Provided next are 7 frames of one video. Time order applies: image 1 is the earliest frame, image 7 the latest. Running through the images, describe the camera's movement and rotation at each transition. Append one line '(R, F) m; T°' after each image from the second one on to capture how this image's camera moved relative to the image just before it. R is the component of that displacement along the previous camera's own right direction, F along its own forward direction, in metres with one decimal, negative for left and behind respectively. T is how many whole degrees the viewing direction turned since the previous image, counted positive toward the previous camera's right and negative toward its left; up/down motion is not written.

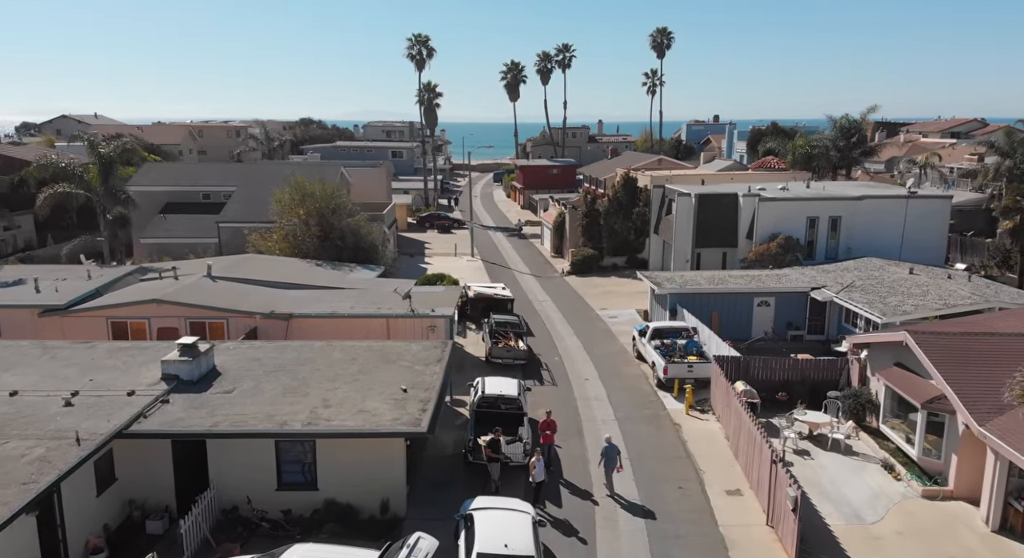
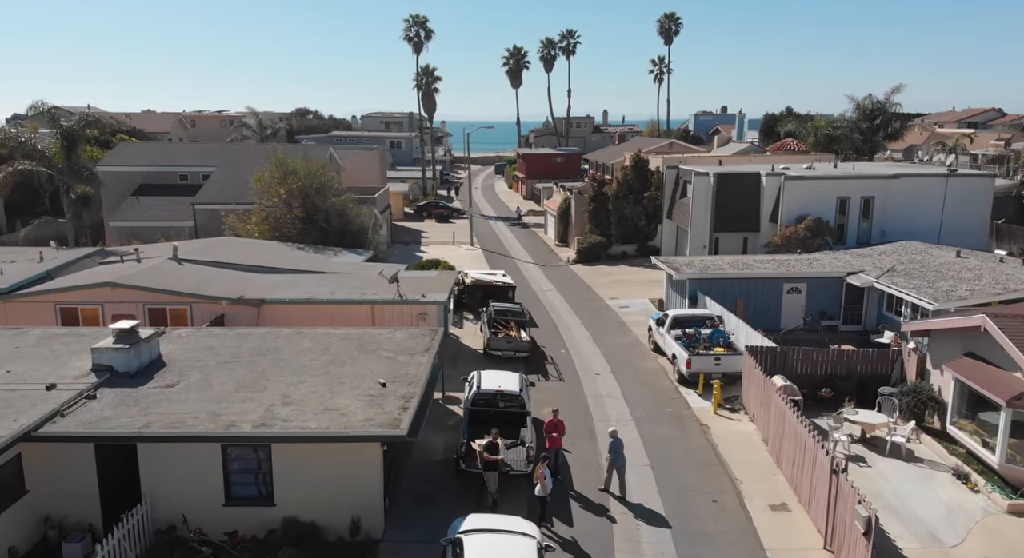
(0.0, +3.1) m; 0°
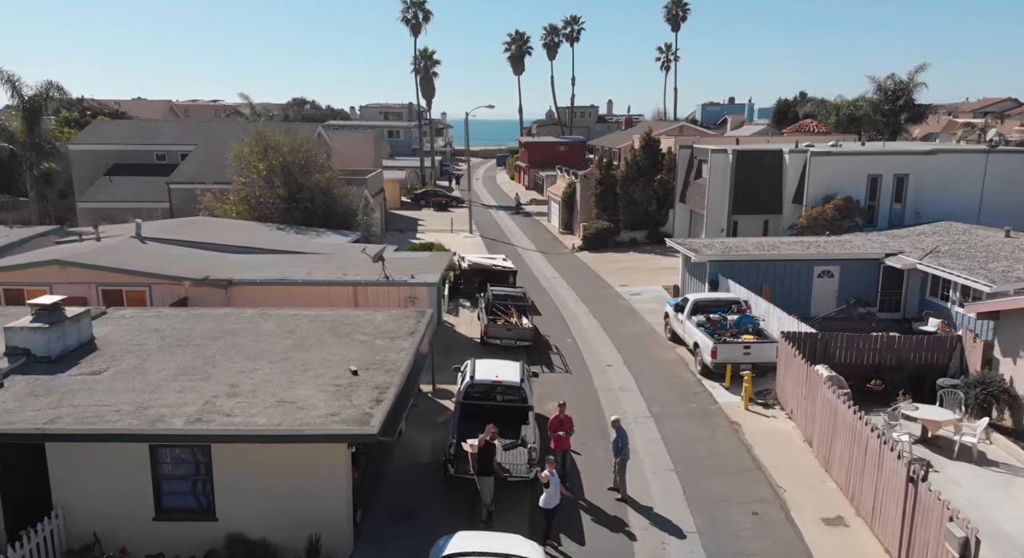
(+0.1, +2.6) m; 0°
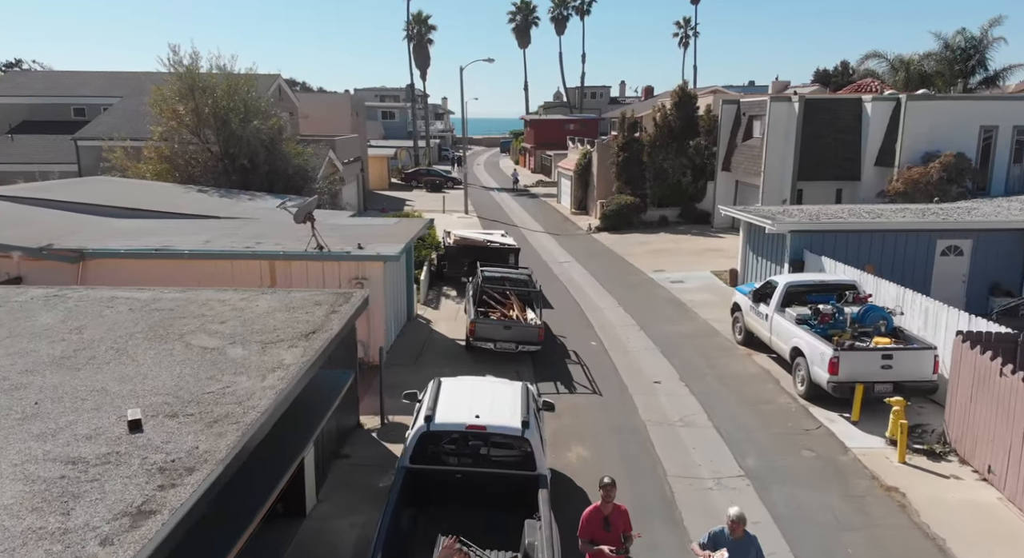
(+0.1, +6.9) m; 0°
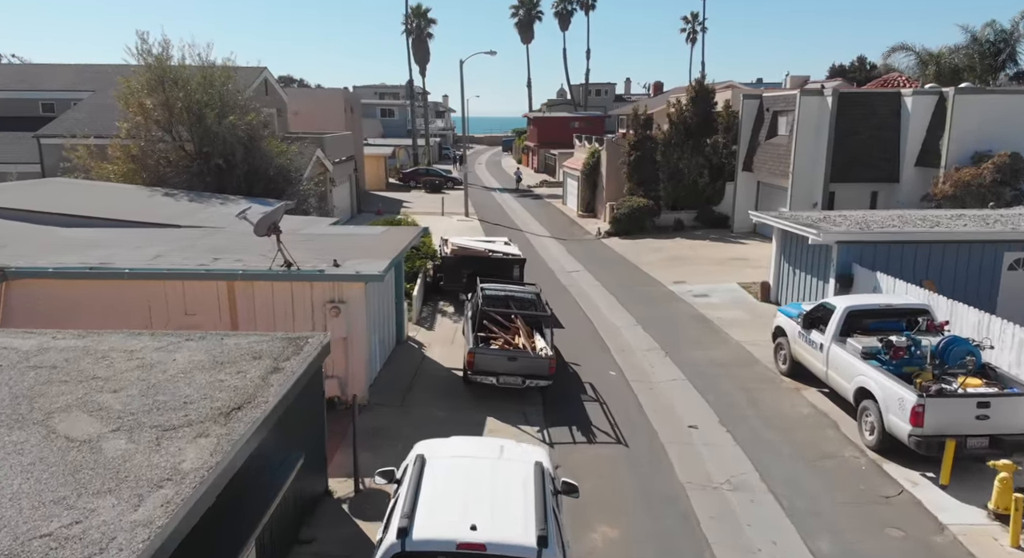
(-0.1, +2.2) m; 0°
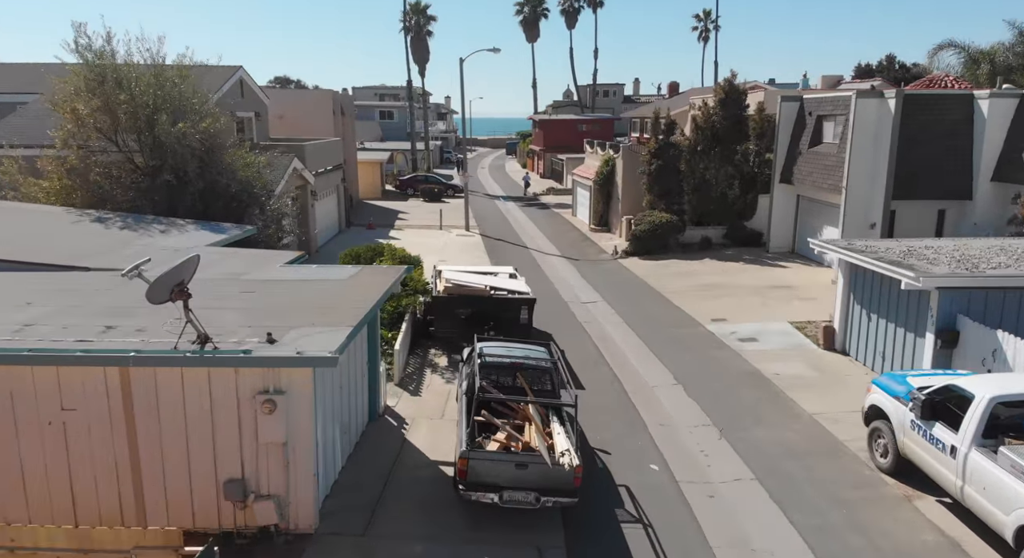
(-0.1, +3.2) m; 0°
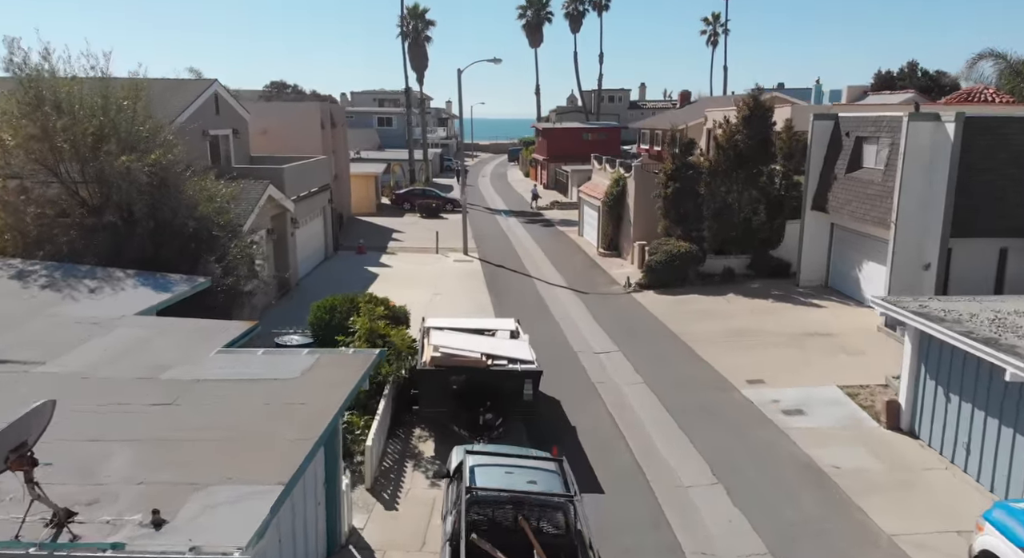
(0.0, +2.4) m; 0°
